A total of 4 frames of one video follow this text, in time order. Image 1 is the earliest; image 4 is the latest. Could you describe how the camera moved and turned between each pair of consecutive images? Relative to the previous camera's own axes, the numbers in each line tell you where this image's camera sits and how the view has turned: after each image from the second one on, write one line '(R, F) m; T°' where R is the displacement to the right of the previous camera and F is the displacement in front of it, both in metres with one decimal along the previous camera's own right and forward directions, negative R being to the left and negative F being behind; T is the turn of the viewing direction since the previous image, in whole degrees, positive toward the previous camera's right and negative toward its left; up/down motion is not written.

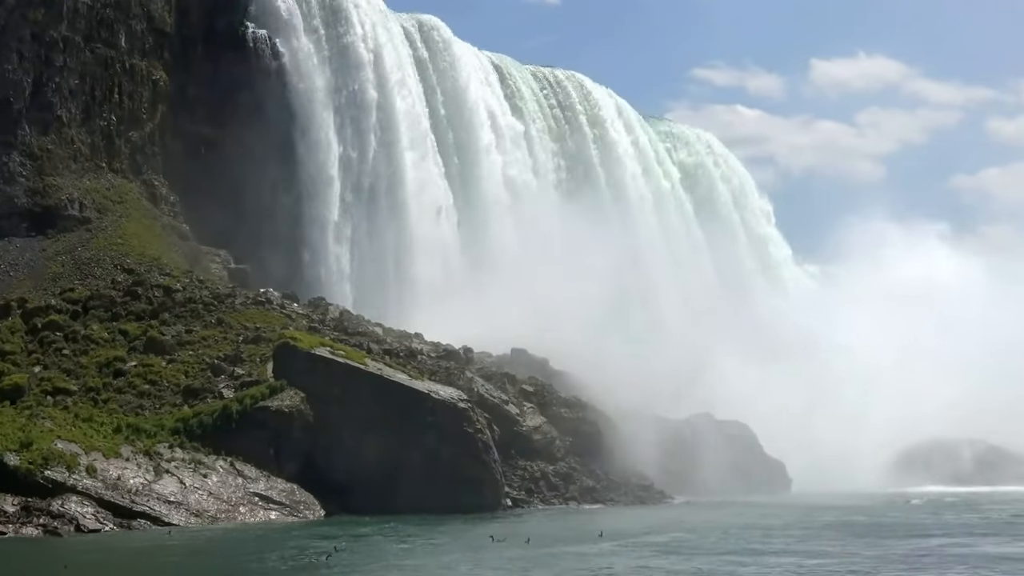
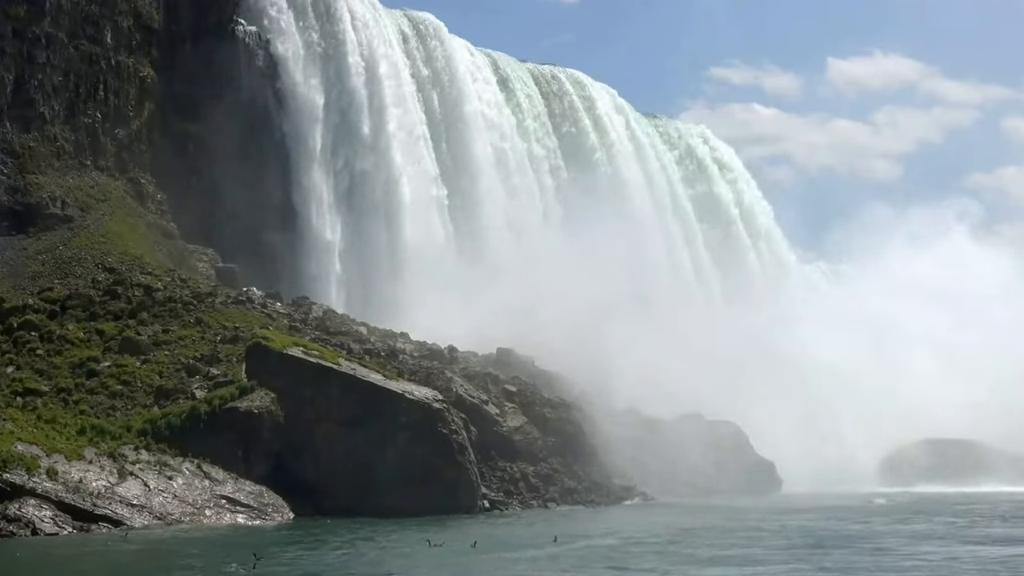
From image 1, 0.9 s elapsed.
(+1.4, +1.1) m; 0°
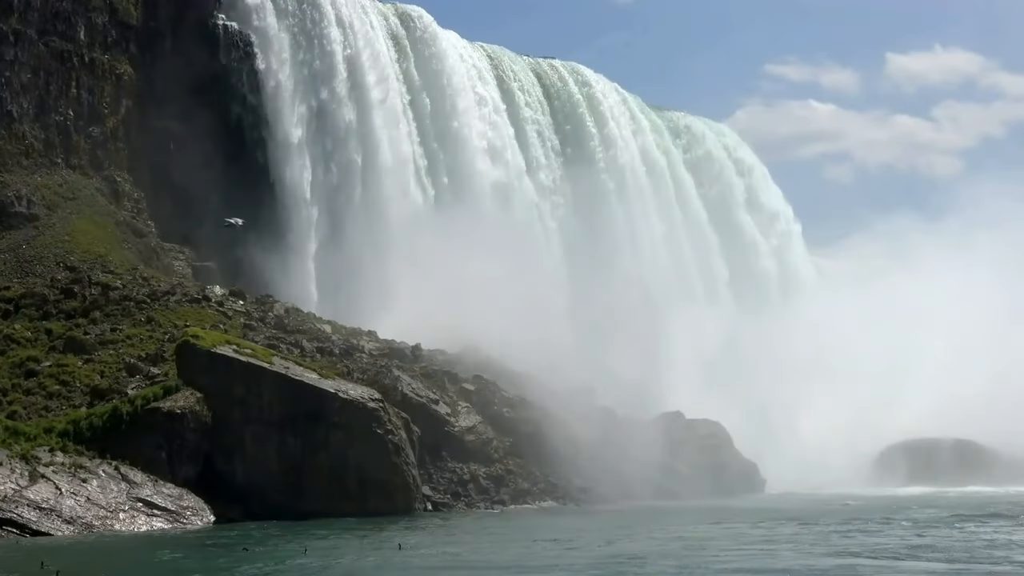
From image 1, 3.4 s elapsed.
(+4.1, +1.9) m; -2°
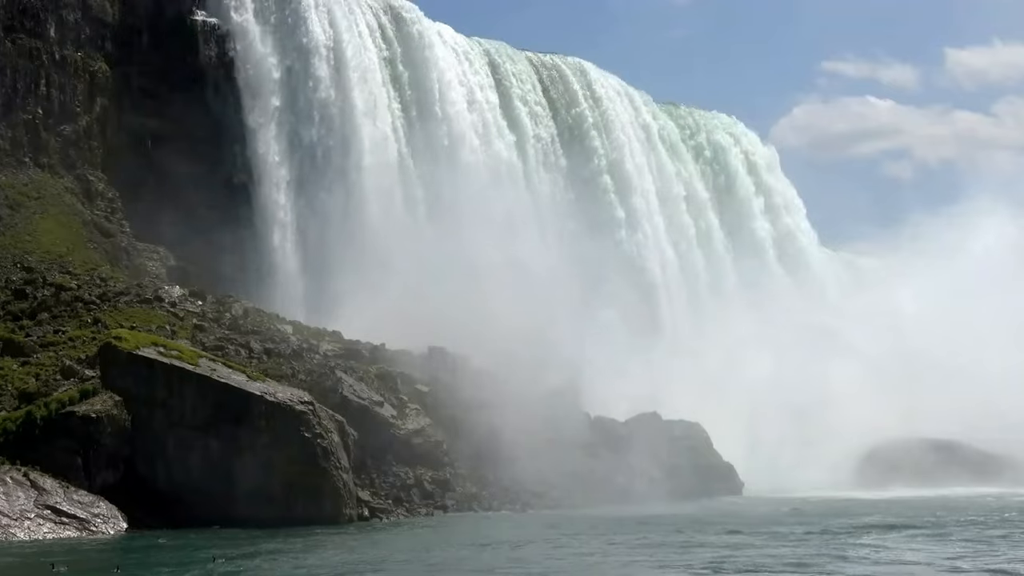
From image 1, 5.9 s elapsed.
(+4.0, +2.2) m; -2°
